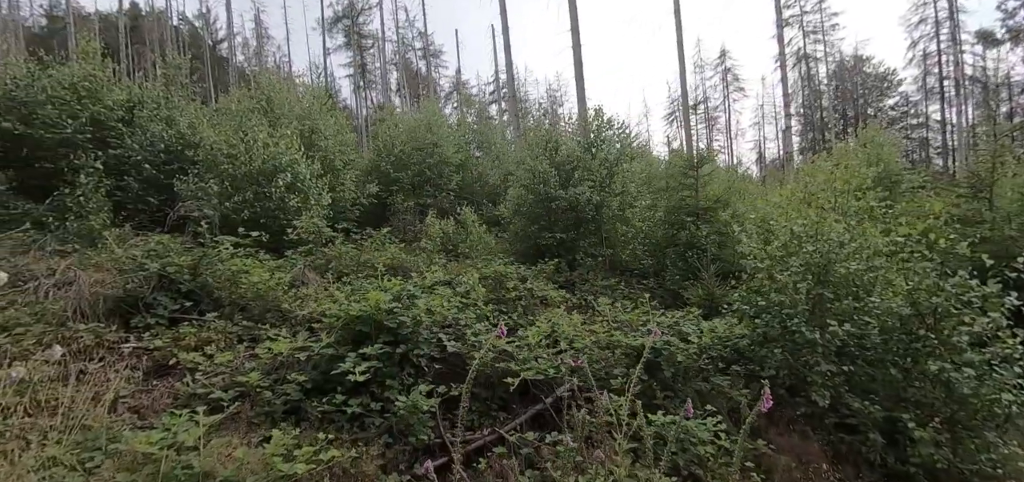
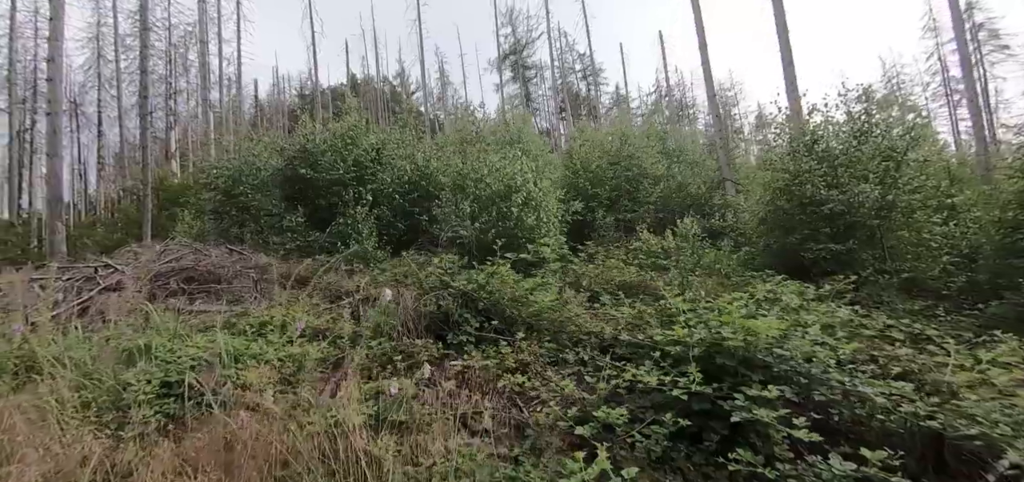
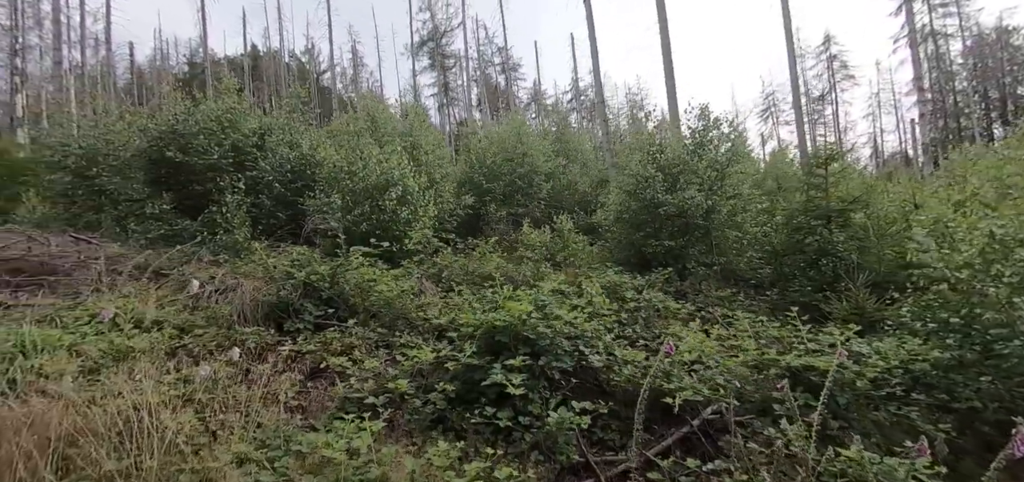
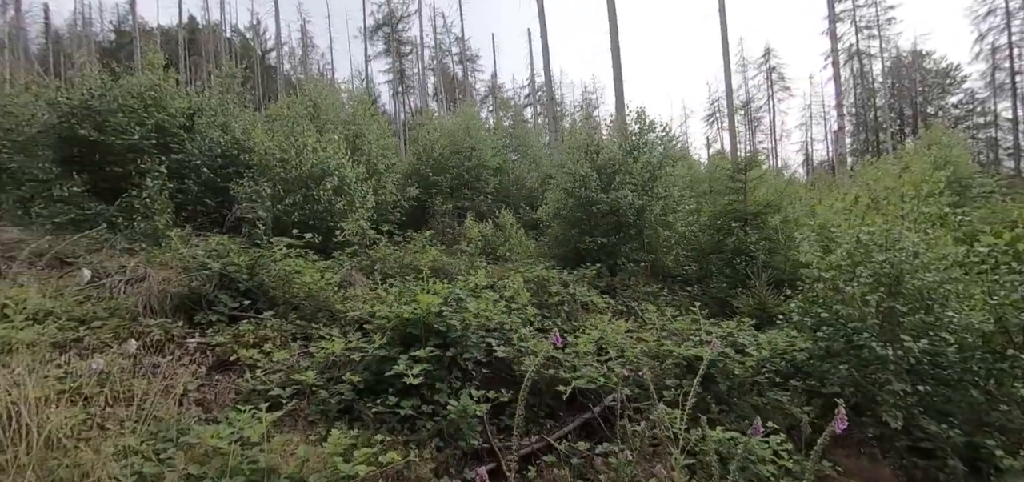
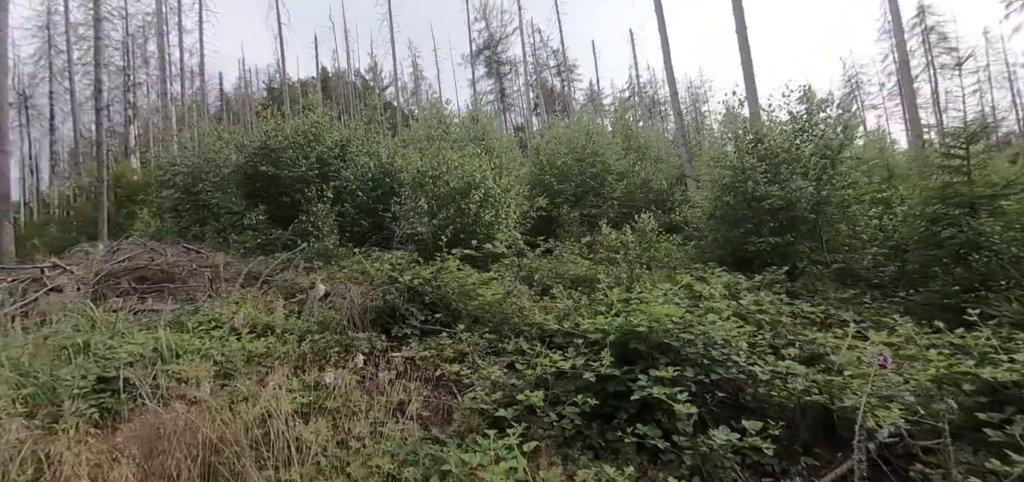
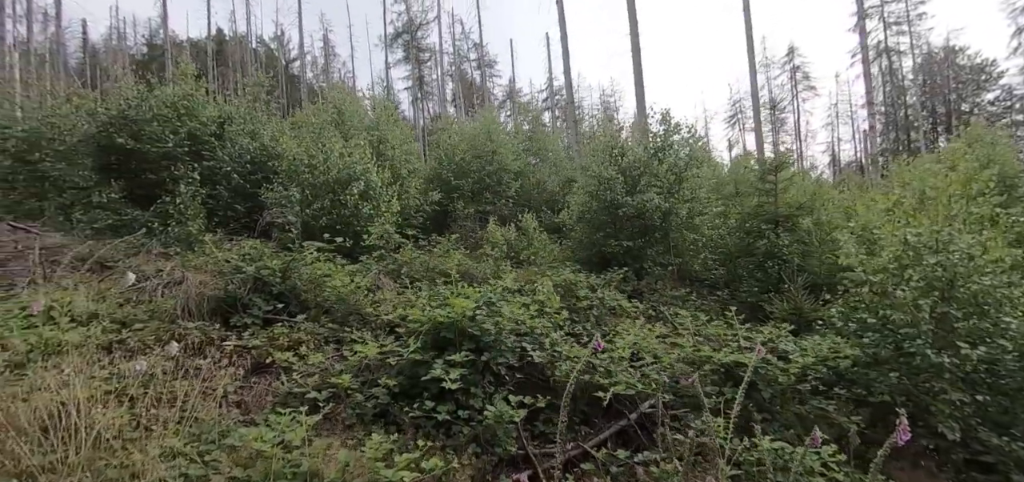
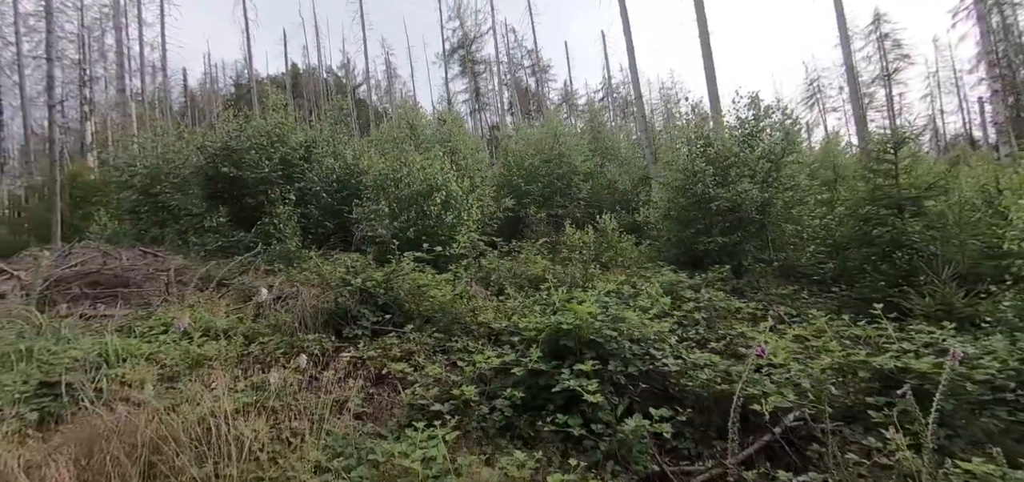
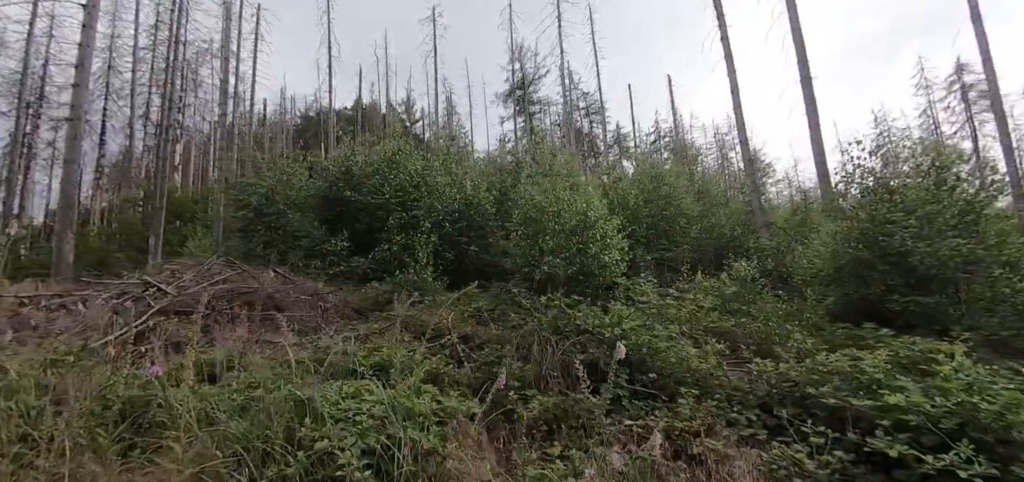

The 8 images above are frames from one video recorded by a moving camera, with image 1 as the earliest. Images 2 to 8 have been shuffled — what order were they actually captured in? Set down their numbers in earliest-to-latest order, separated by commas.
4, 6, 3, 7, 5, 2, 8
